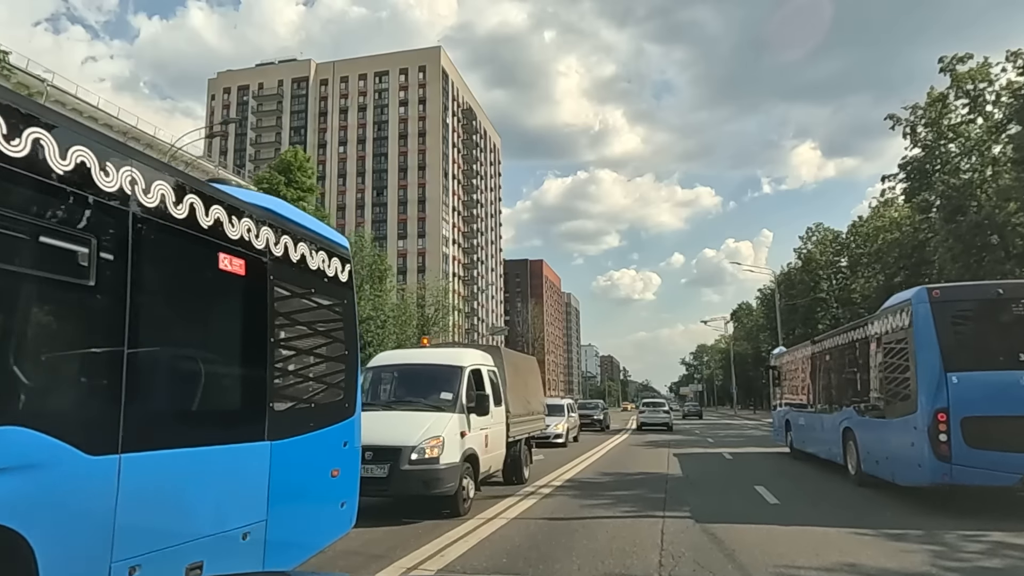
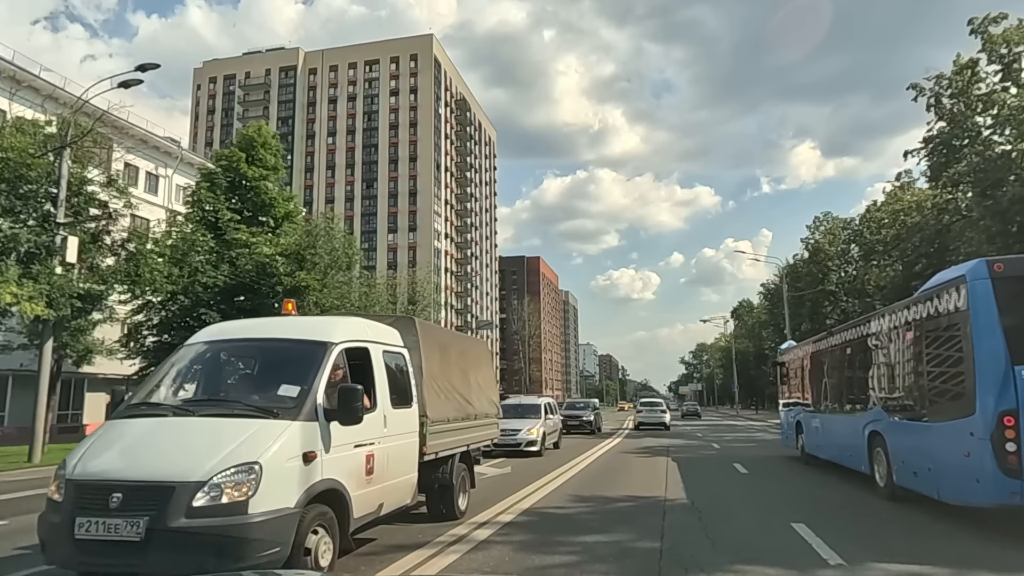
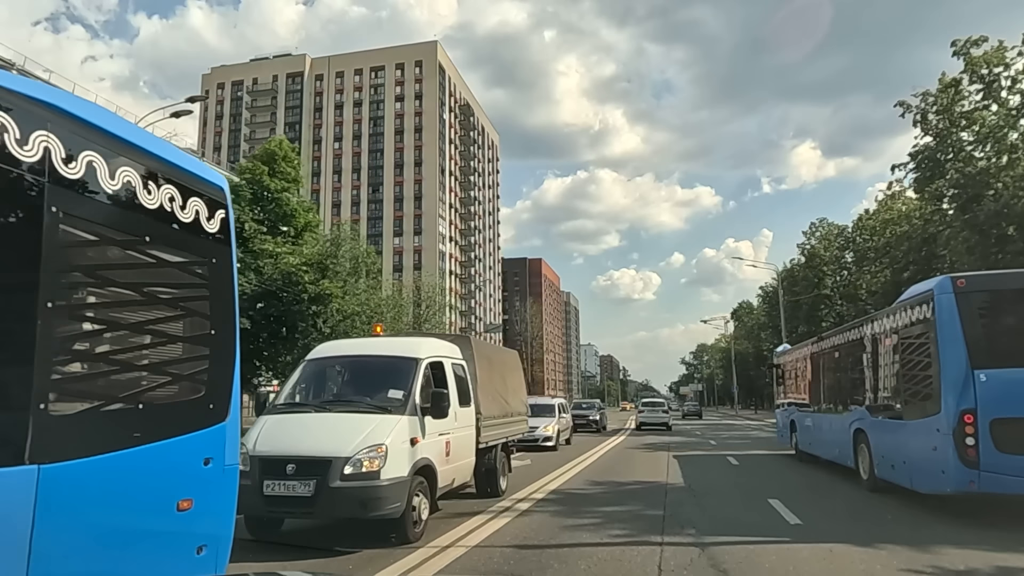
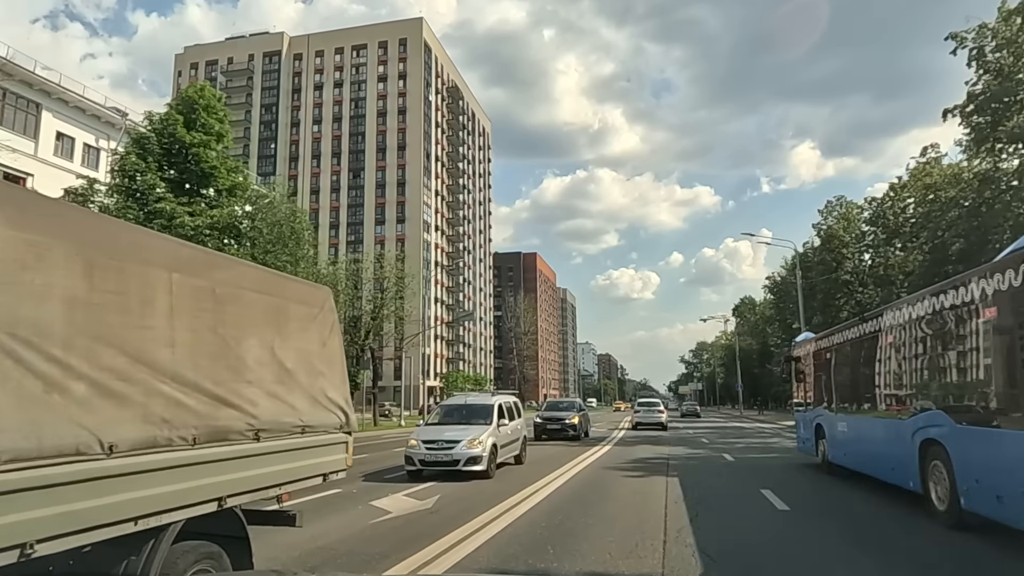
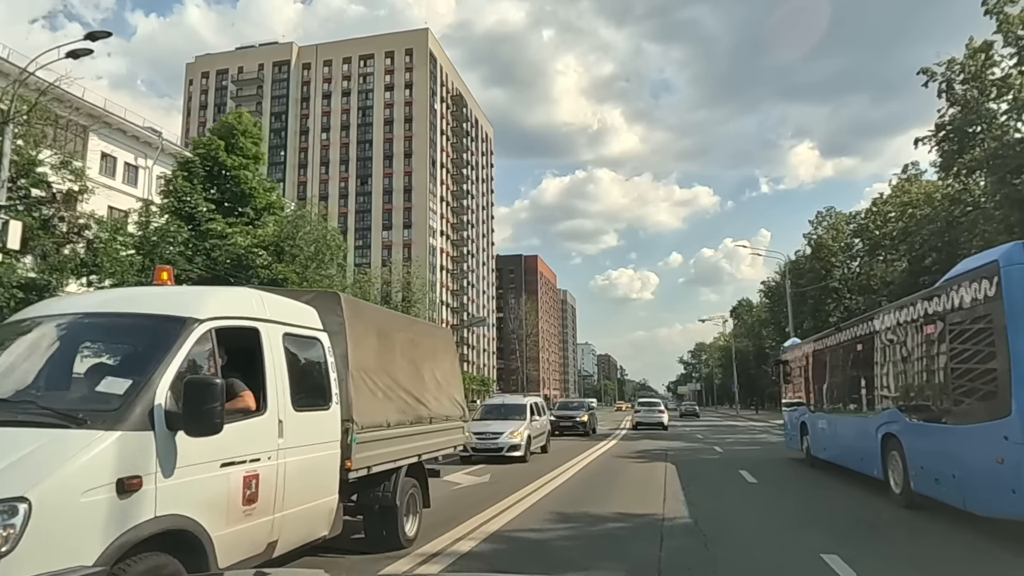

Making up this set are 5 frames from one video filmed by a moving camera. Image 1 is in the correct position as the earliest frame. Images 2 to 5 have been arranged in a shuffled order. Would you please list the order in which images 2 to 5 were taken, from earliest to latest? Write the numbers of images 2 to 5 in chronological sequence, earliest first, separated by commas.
3, 2, 5, 4
